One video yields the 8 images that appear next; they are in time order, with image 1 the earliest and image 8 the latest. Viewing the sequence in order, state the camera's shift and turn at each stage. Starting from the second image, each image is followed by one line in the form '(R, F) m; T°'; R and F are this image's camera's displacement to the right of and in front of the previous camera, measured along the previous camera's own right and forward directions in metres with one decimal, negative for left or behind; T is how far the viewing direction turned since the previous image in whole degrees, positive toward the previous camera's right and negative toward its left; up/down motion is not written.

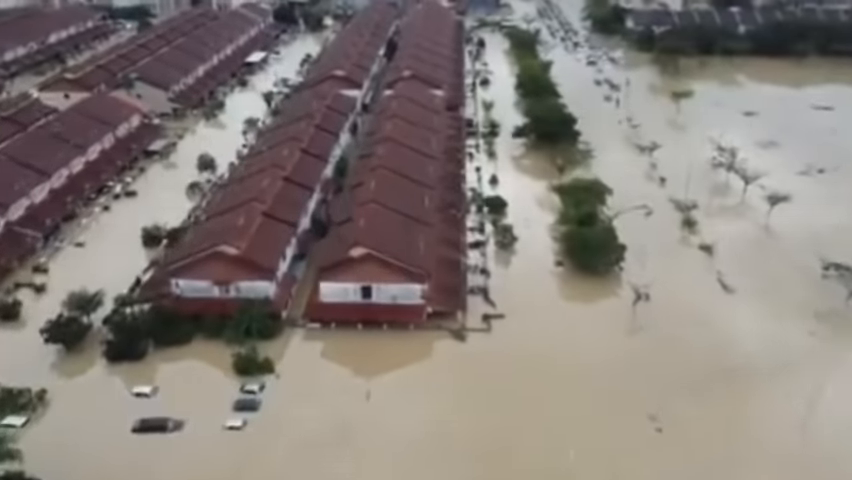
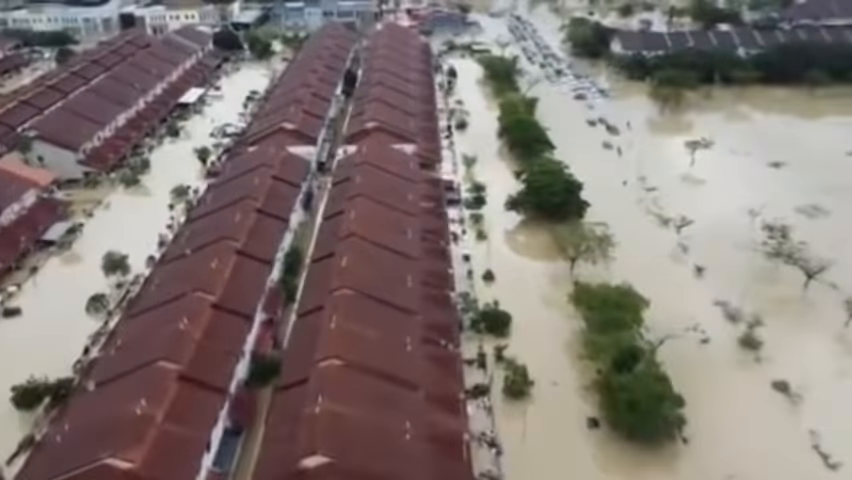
(-0.3, +5.3) m; +3°
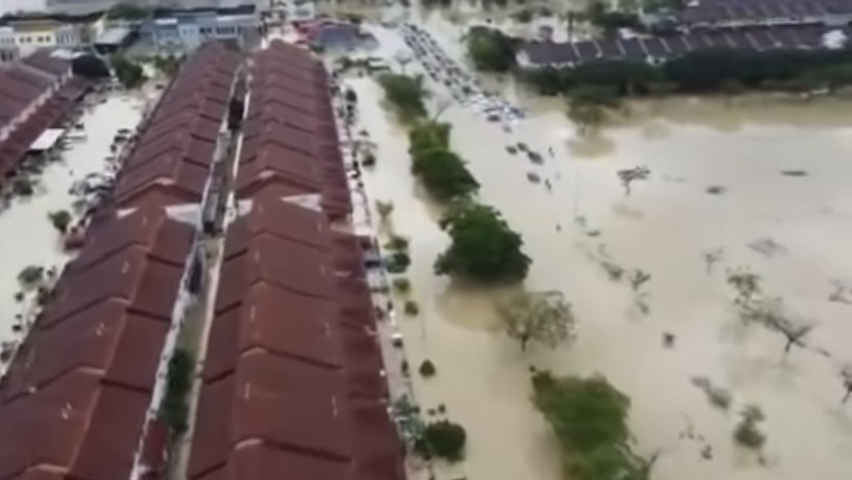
(-0.3, +3.5) m; +8°
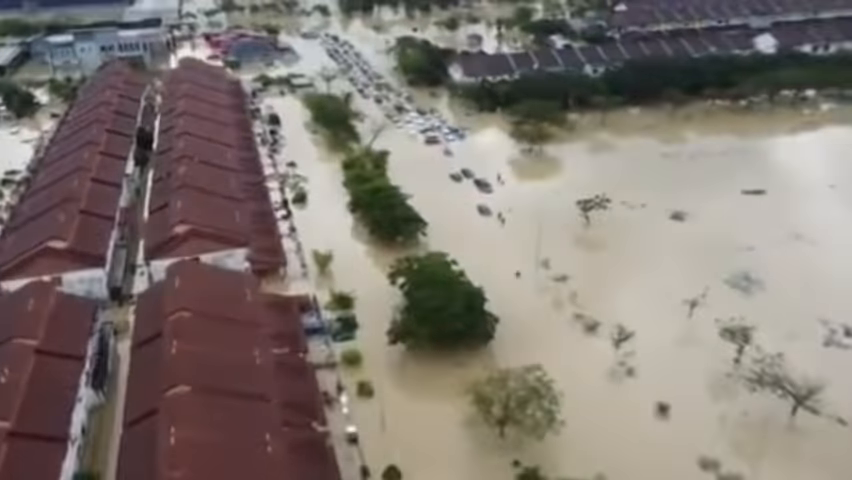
(-0.5, +2.6) m; +6°
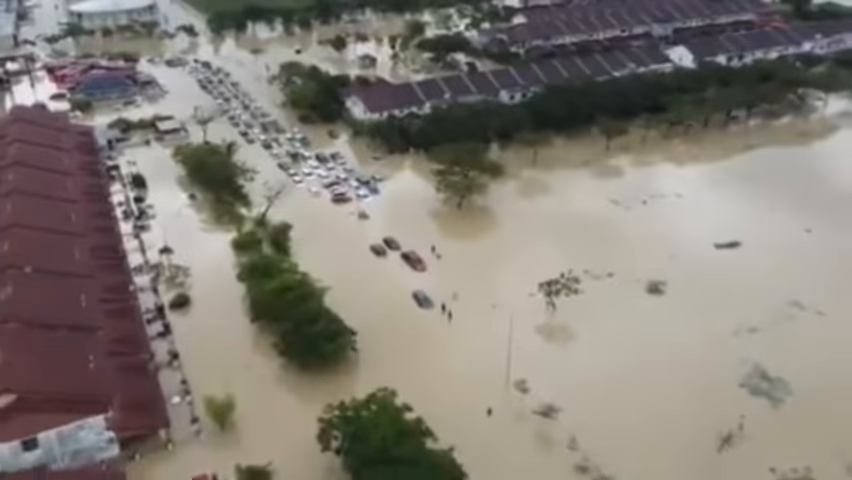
(-0.8, +5.0) m; +9°
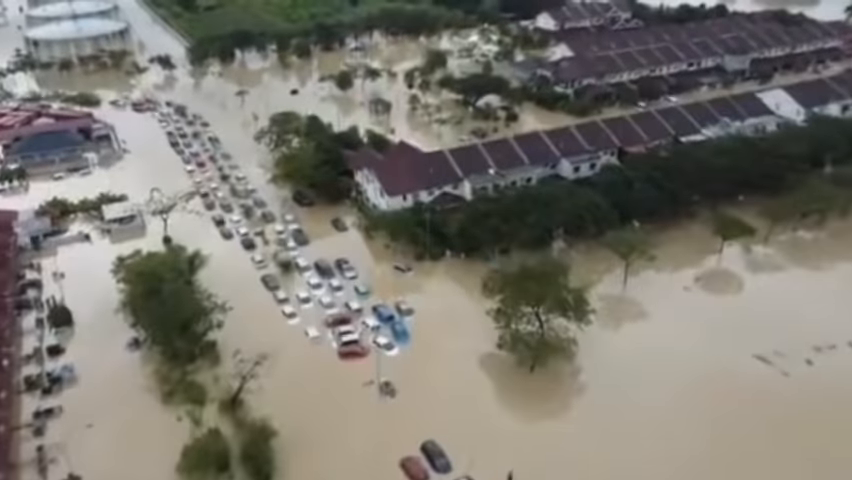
(-1.2, +8.0) m; 0°
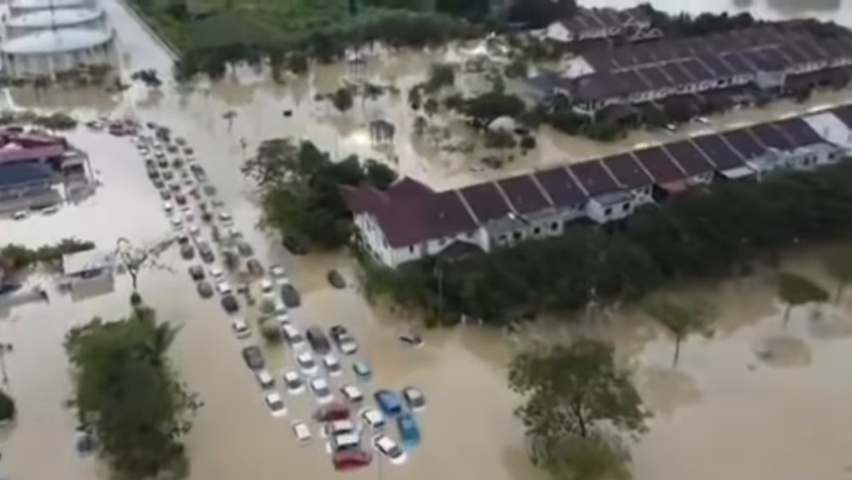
(-0.3, +3.1) m; 0°
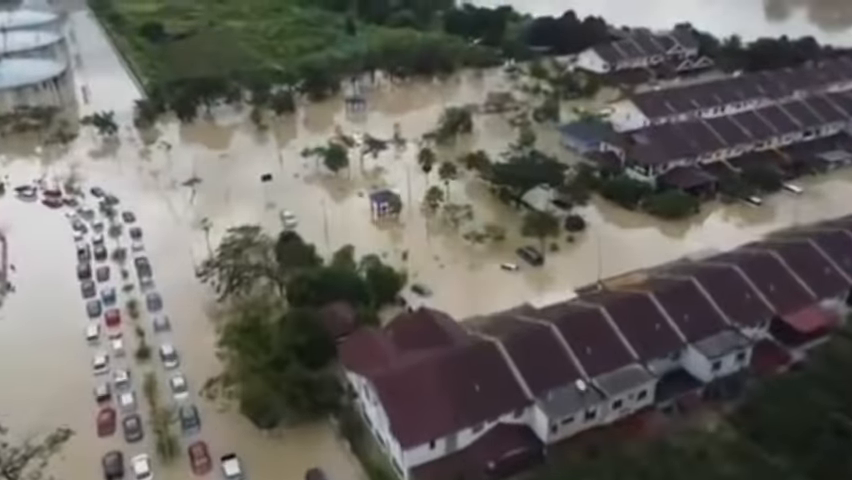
(-0.5, +6.6) m; 0°
